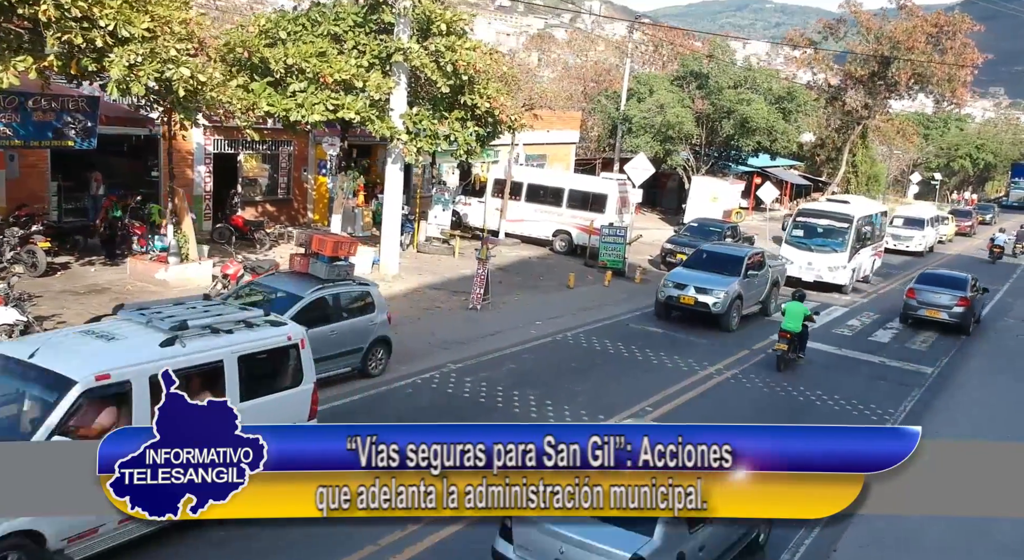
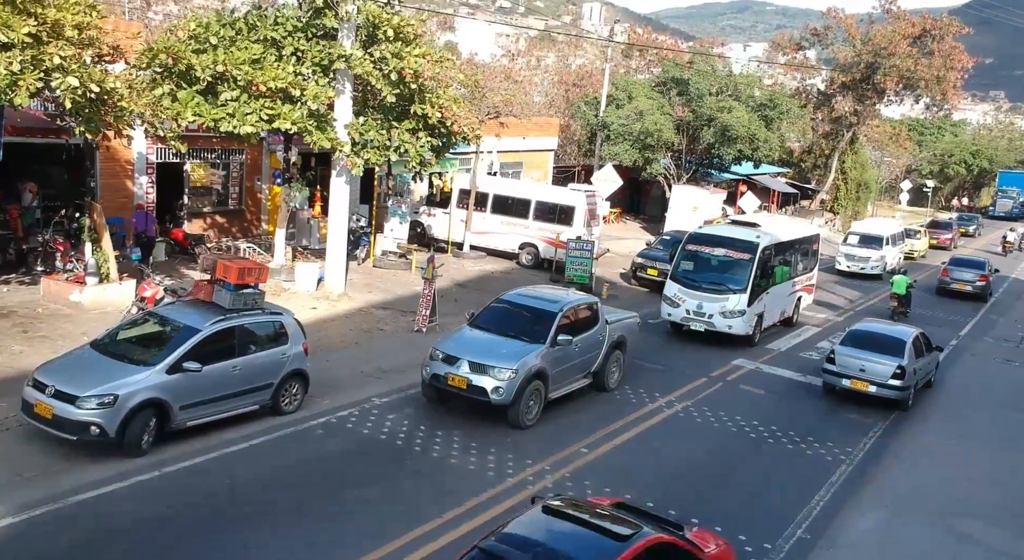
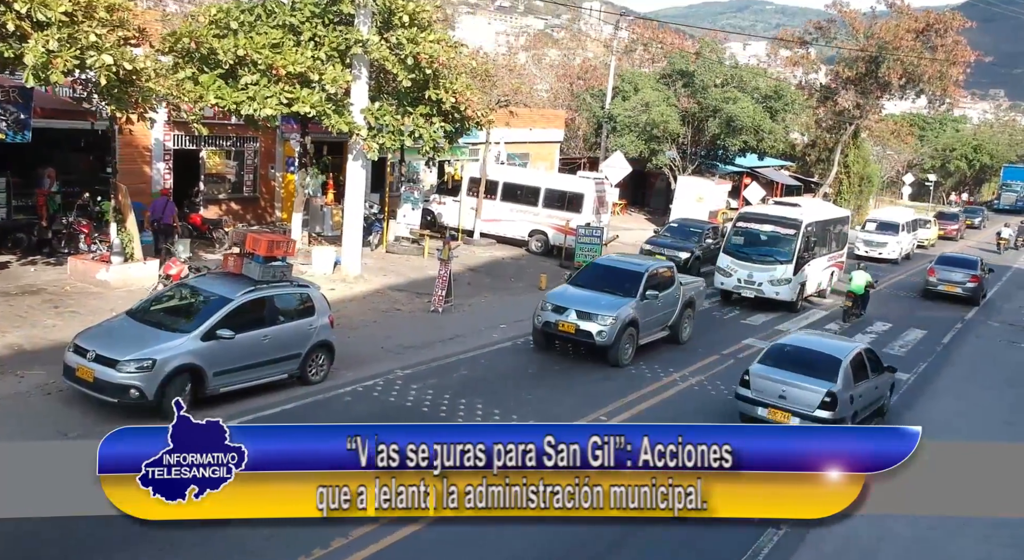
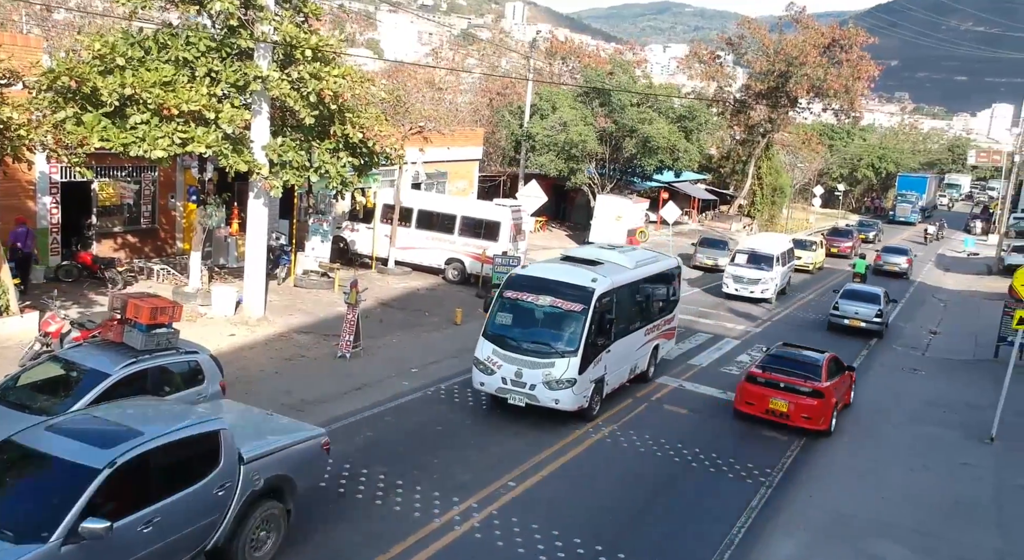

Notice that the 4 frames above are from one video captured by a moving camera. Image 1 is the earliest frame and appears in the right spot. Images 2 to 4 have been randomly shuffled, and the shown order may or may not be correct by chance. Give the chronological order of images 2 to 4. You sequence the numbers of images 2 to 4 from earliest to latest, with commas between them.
3, 2, 4
